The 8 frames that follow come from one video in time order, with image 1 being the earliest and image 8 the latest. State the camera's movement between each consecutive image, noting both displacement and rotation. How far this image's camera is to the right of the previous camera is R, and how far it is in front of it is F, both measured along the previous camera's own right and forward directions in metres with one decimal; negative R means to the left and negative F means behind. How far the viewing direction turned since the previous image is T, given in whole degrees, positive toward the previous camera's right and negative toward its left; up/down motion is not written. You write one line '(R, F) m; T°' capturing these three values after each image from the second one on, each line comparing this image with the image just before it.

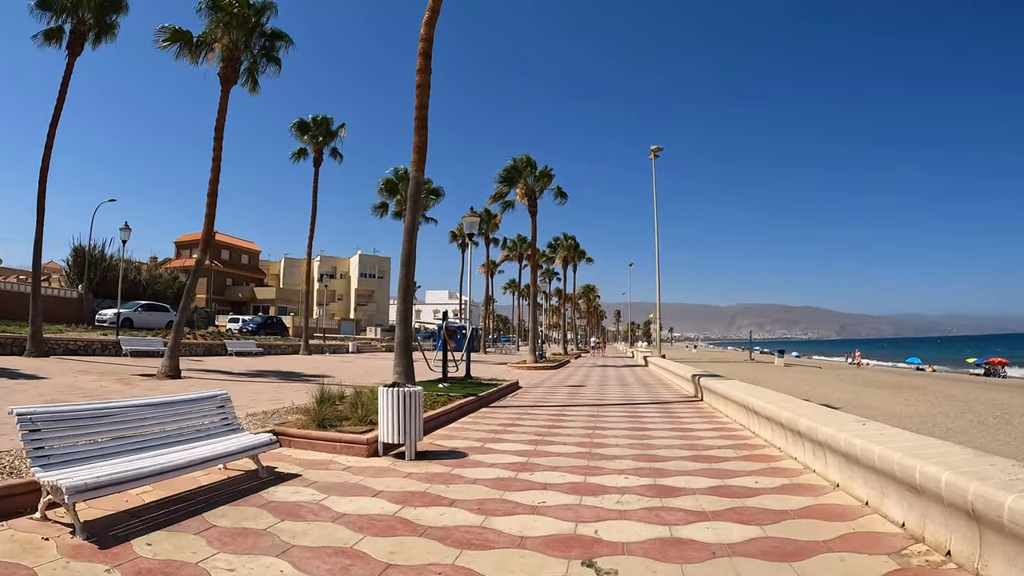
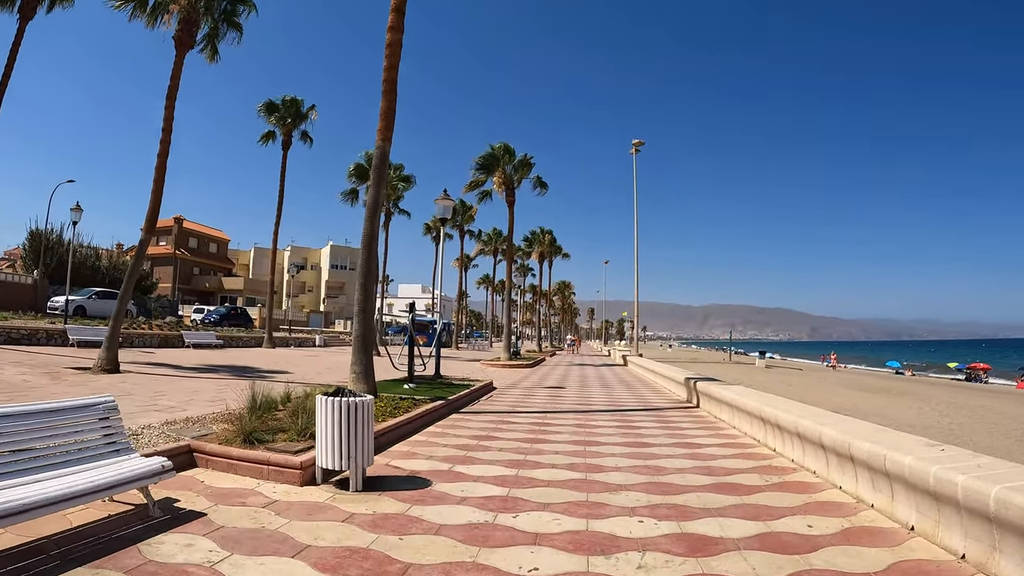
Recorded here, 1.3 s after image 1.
(-0.1, +1.4) m; +3°
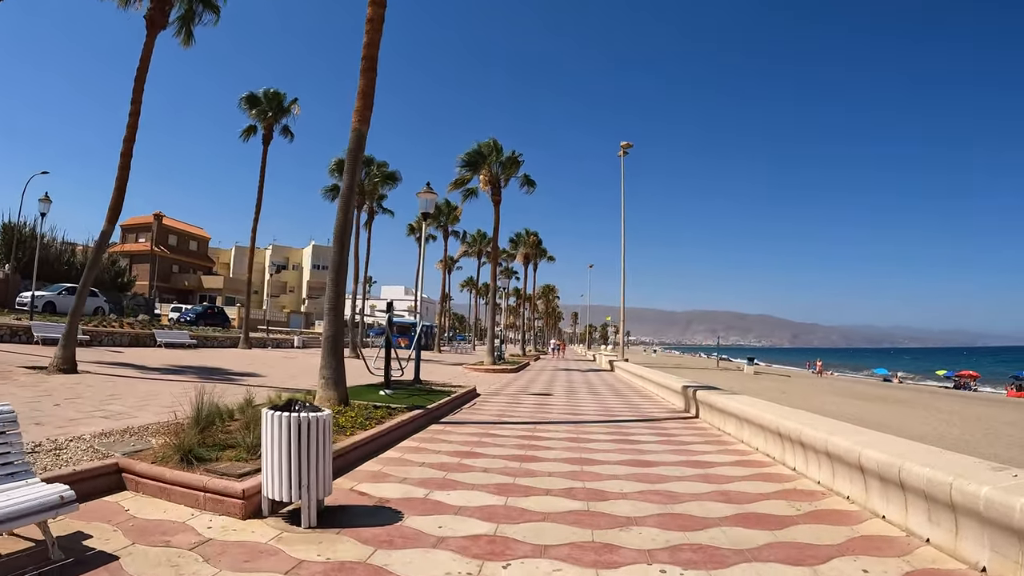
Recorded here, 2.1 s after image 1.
(-0.1, +0.9) m; +2°
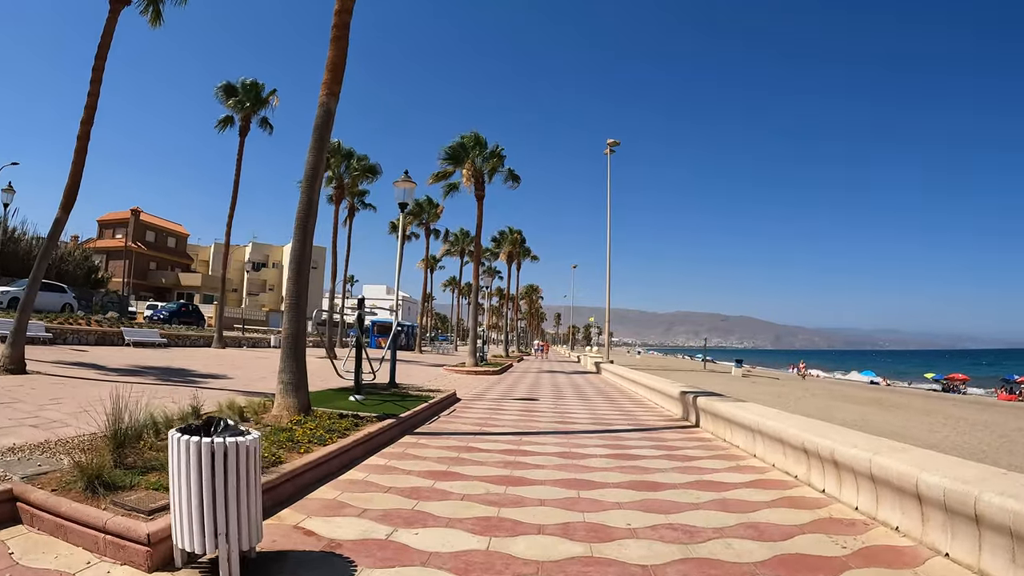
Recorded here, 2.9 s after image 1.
(0.0, +0.9) m; +2°
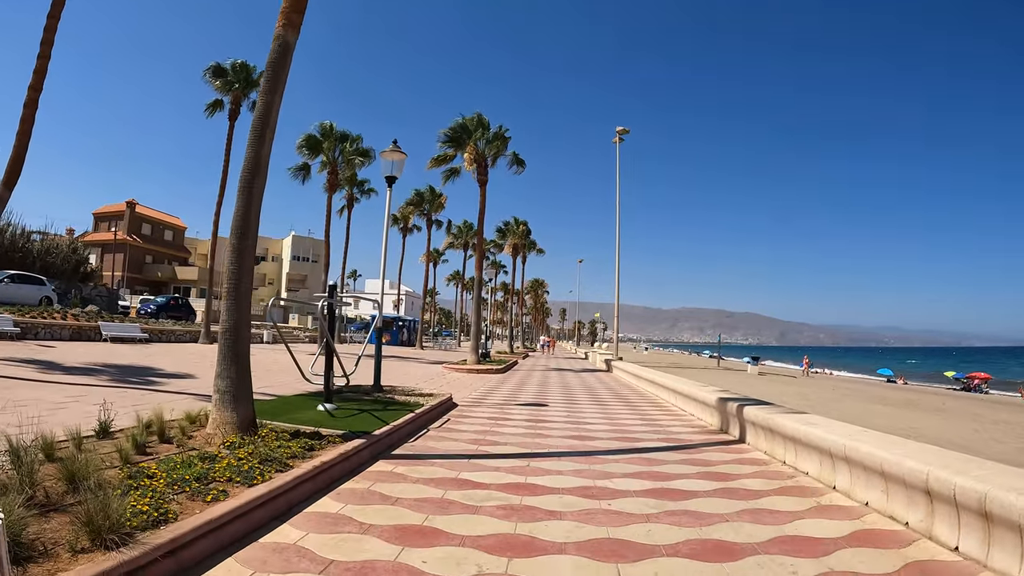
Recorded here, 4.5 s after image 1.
(0.0, +1.8) m; 0°
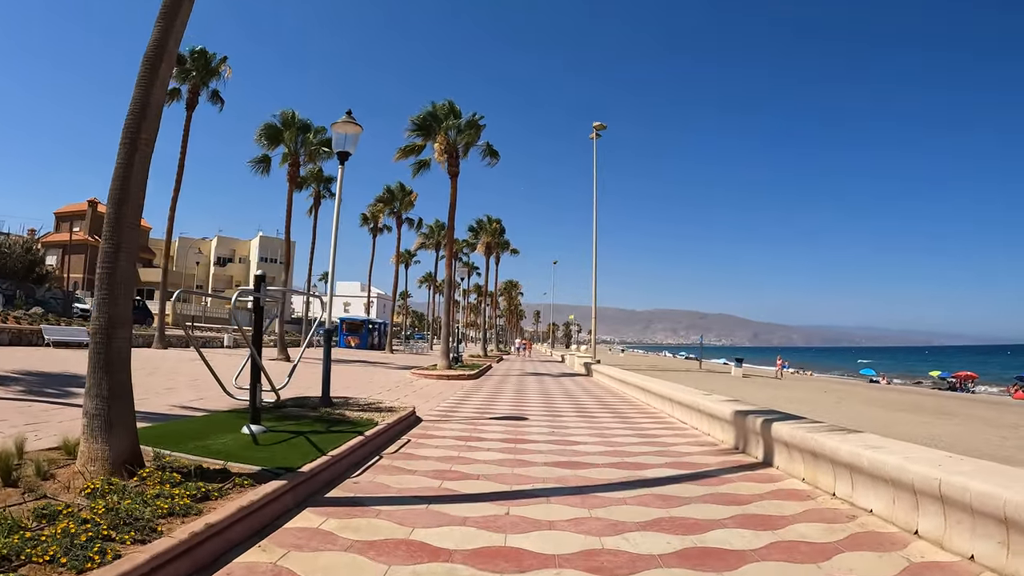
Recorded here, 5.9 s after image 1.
(0.0, +1.4) m; +2°
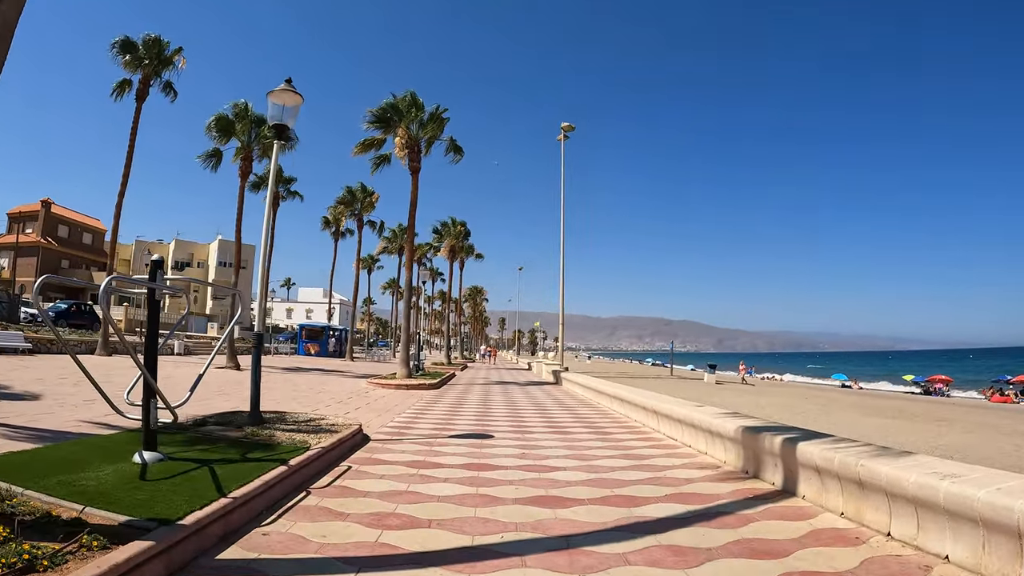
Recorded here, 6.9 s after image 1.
(0.0, +1.2) m; +3°
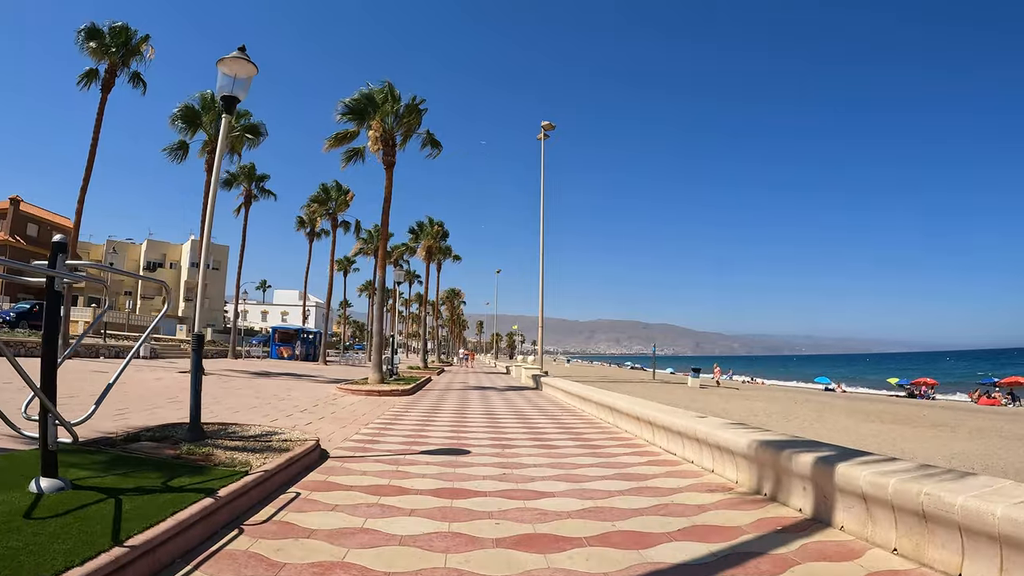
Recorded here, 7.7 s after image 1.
(0.0, +0.8) m; +2°
